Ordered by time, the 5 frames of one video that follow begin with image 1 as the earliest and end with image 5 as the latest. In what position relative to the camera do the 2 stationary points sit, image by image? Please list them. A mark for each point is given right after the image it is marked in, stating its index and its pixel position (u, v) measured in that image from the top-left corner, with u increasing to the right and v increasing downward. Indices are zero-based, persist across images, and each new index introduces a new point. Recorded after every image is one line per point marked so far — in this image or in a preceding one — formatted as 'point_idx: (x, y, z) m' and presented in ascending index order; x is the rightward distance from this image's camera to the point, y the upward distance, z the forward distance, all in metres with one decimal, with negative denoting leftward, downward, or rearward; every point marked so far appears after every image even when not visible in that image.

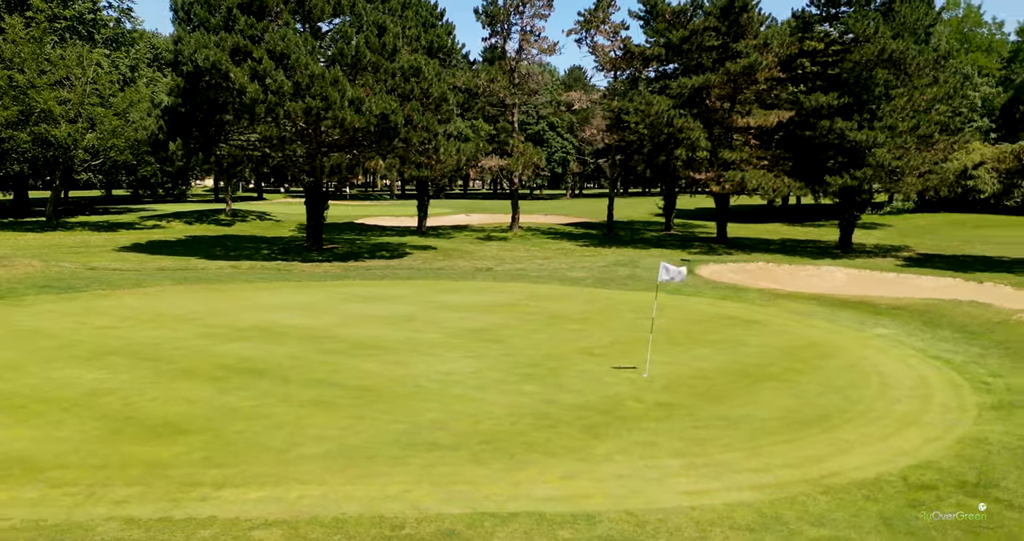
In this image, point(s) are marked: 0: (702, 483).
0: (+2.1, -2.3, +9.0) m
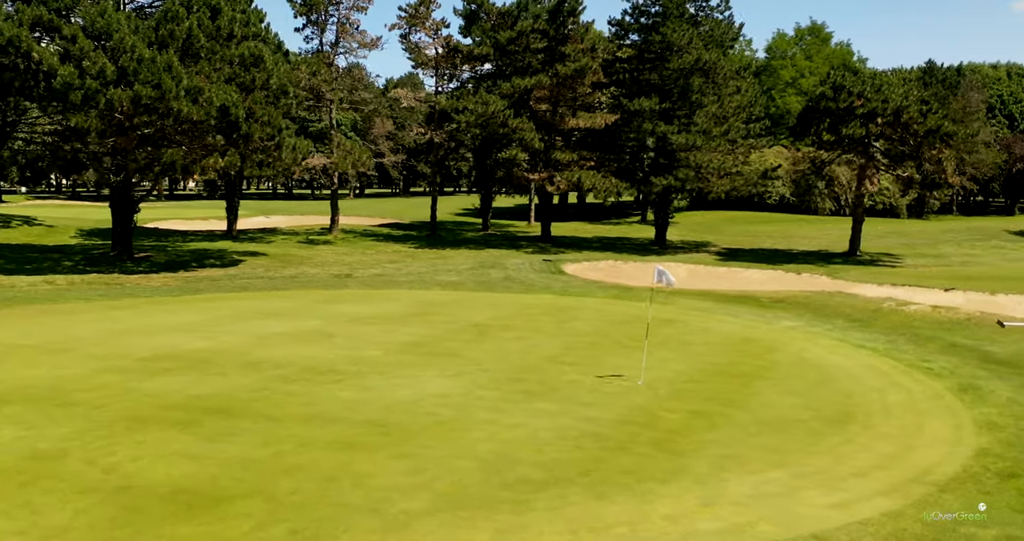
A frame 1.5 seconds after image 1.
0: (+3.3, -2.4, +8.7) m
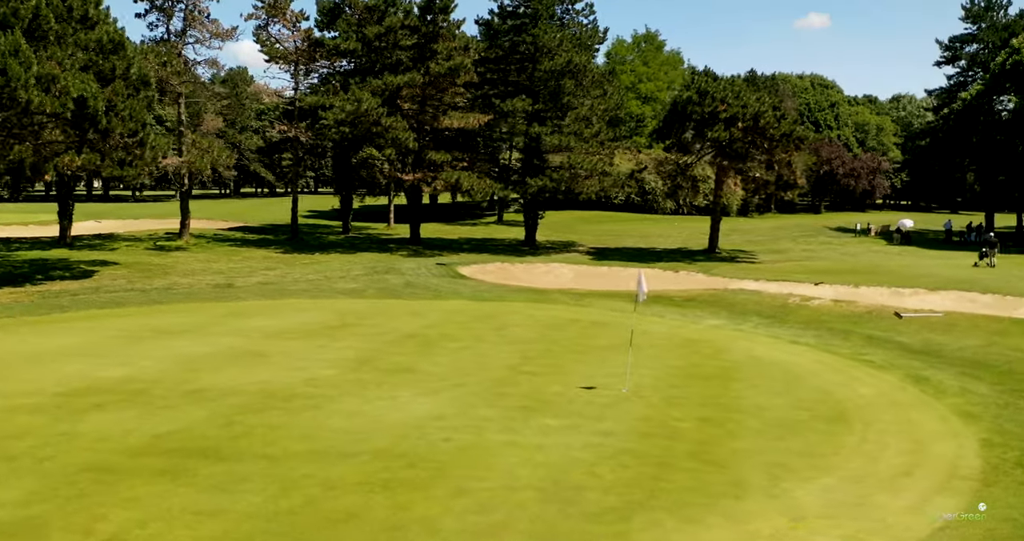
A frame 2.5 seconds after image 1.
0: (+4.0, -2.4, +8.7) m
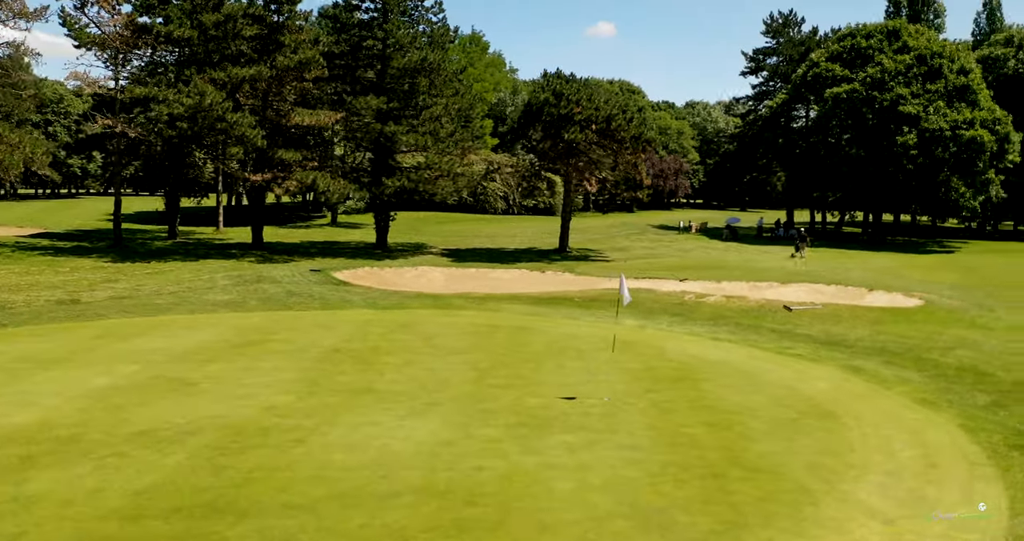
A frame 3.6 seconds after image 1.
0: (+4.6, -2.4, +8.9) m
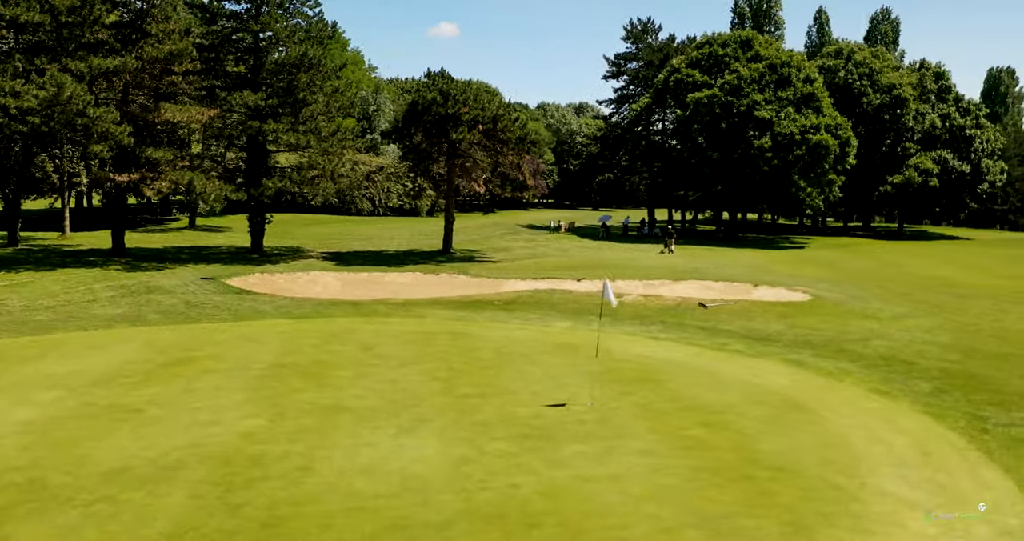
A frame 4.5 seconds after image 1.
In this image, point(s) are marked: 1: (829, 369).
0: (+5.0, -2.4, +9.4) m
1: (+6.0, -1.8, +15.4) m
